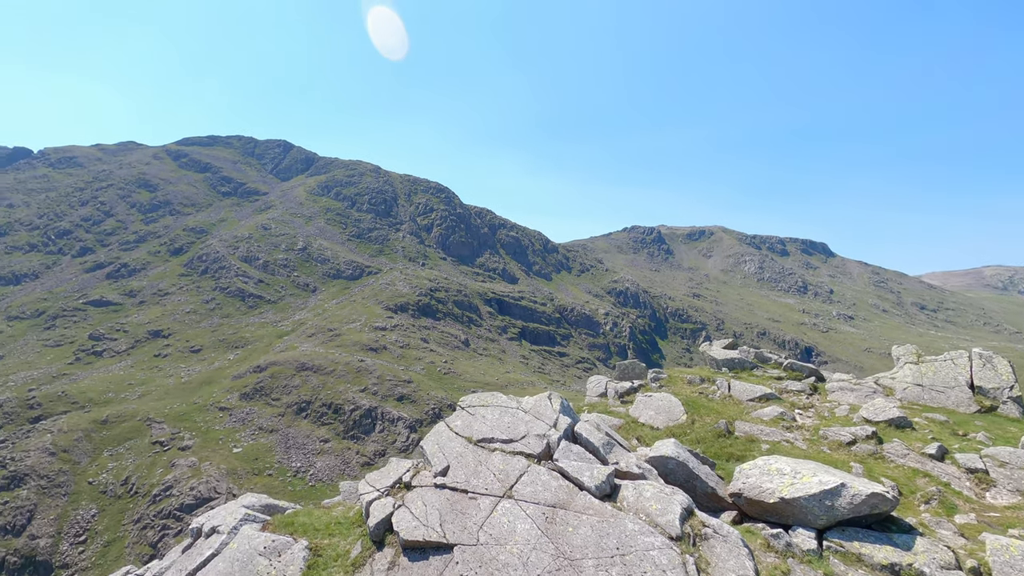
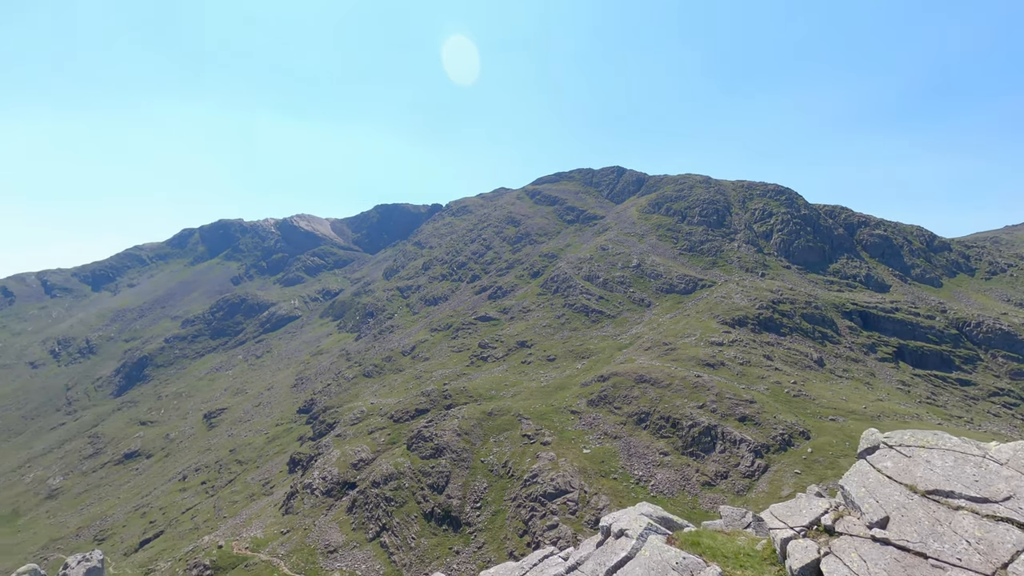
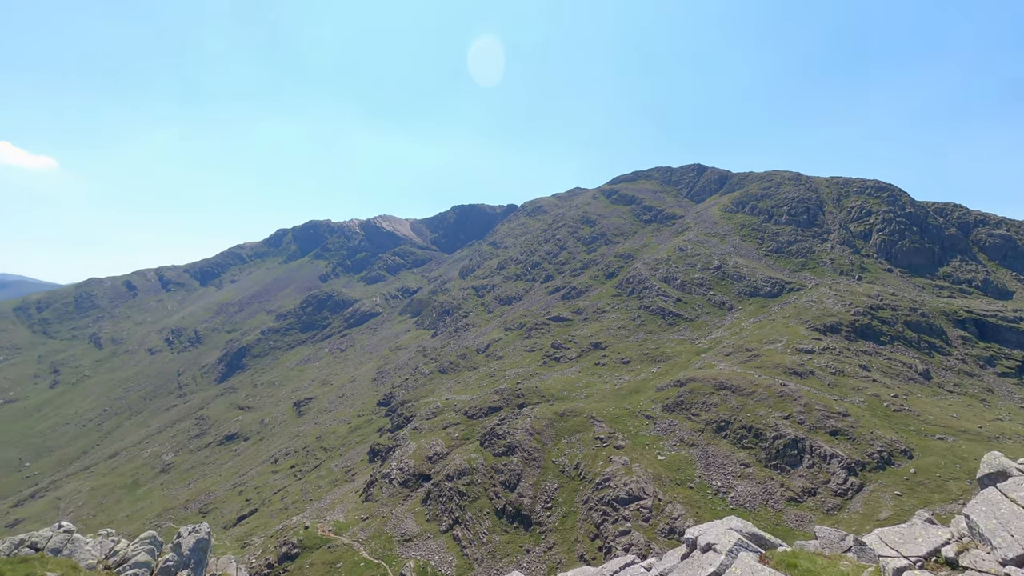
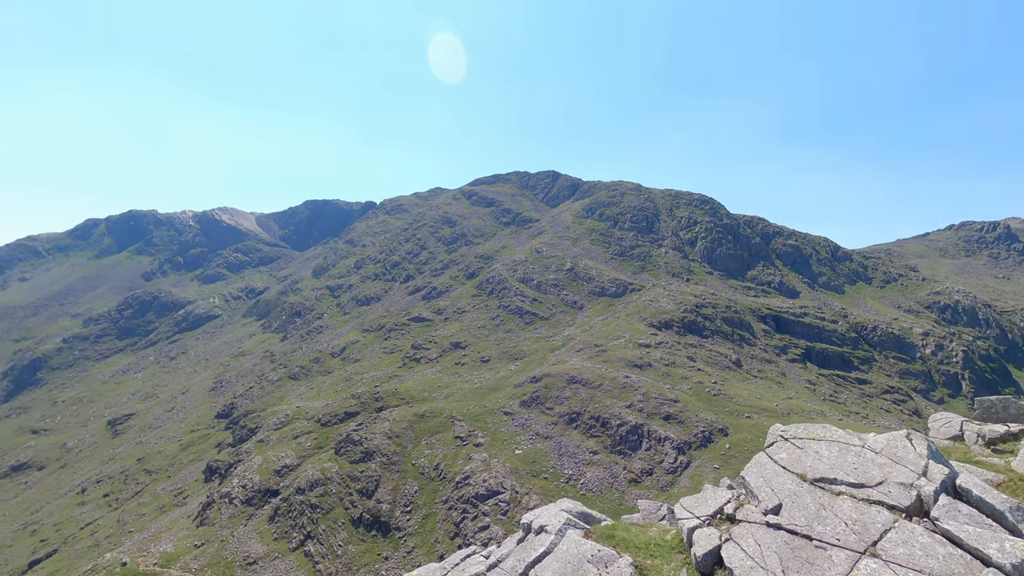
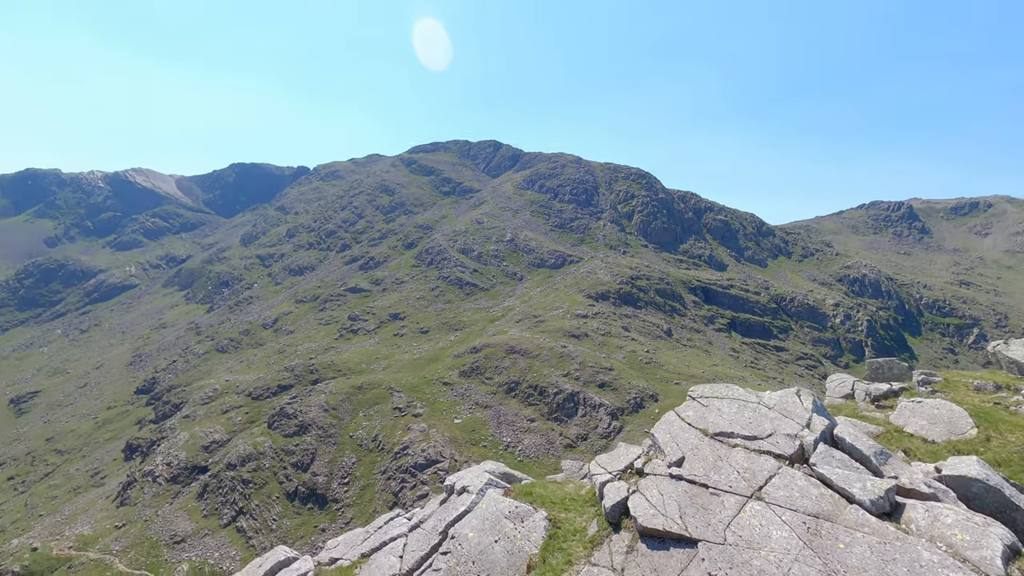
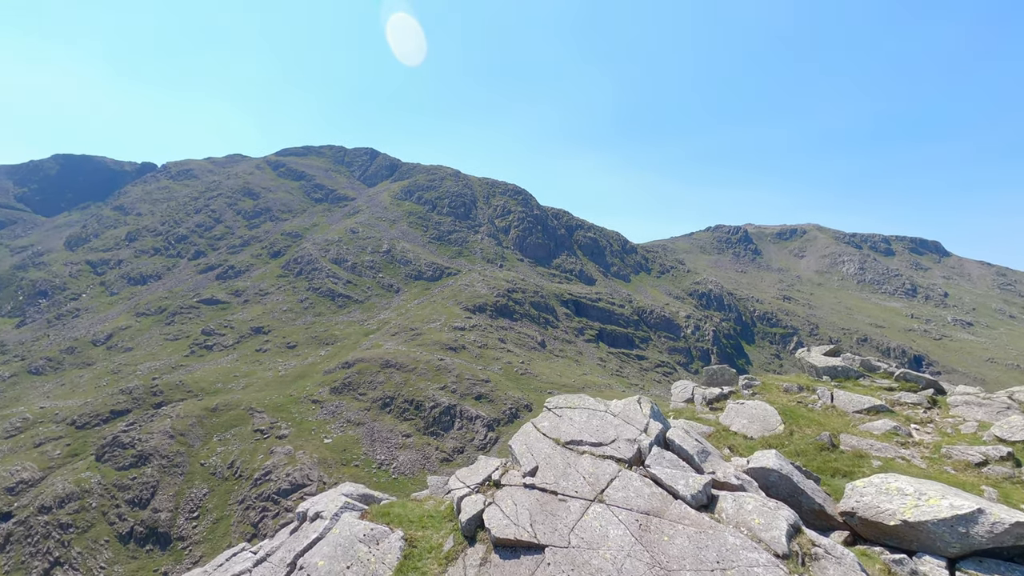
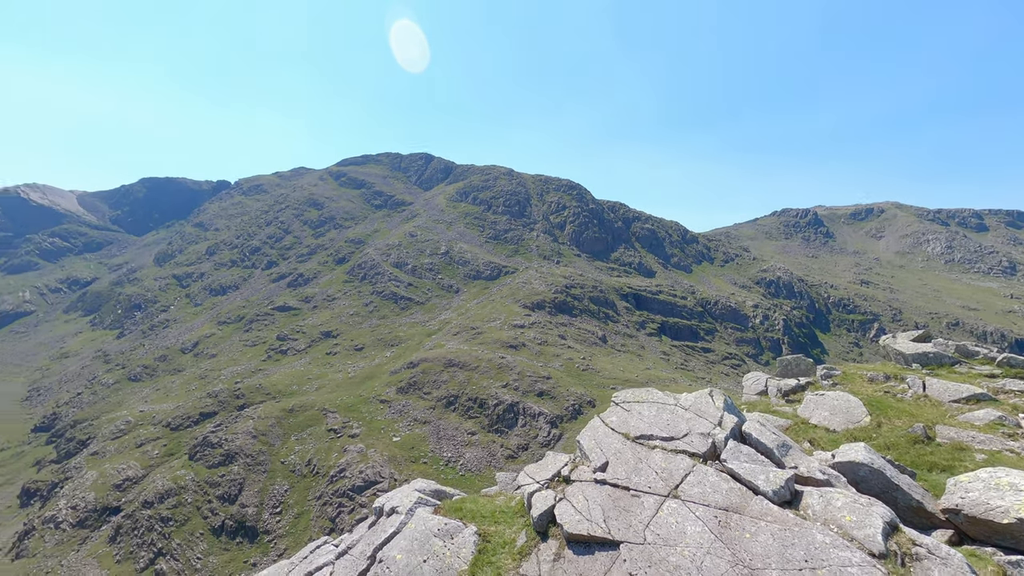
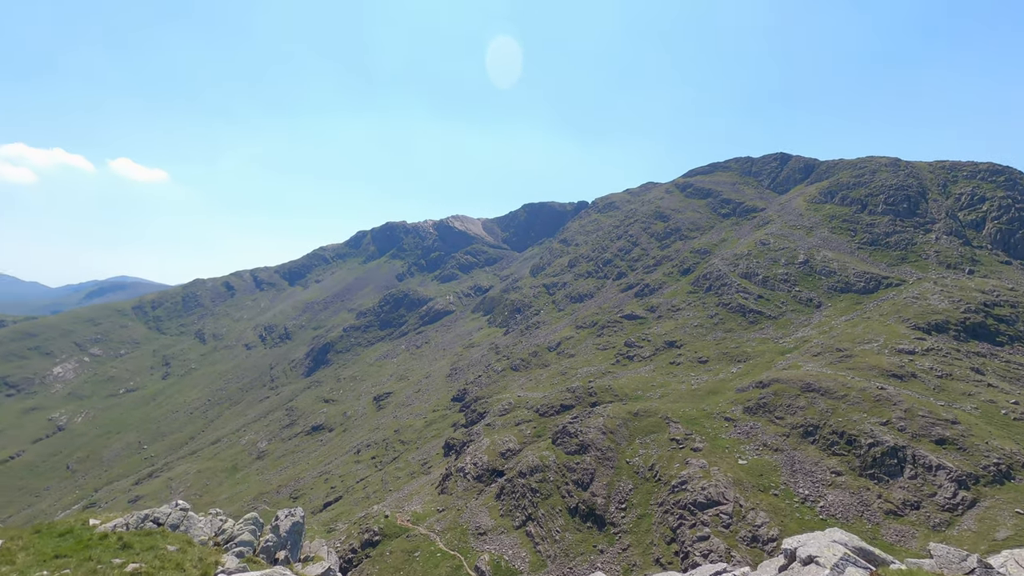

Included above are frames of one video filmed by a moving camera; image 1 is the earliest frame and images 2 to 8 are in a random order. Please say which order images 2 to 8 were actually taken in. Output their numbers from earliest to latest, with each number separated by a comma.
6, 7, 5, 4, 2, 3, 8
